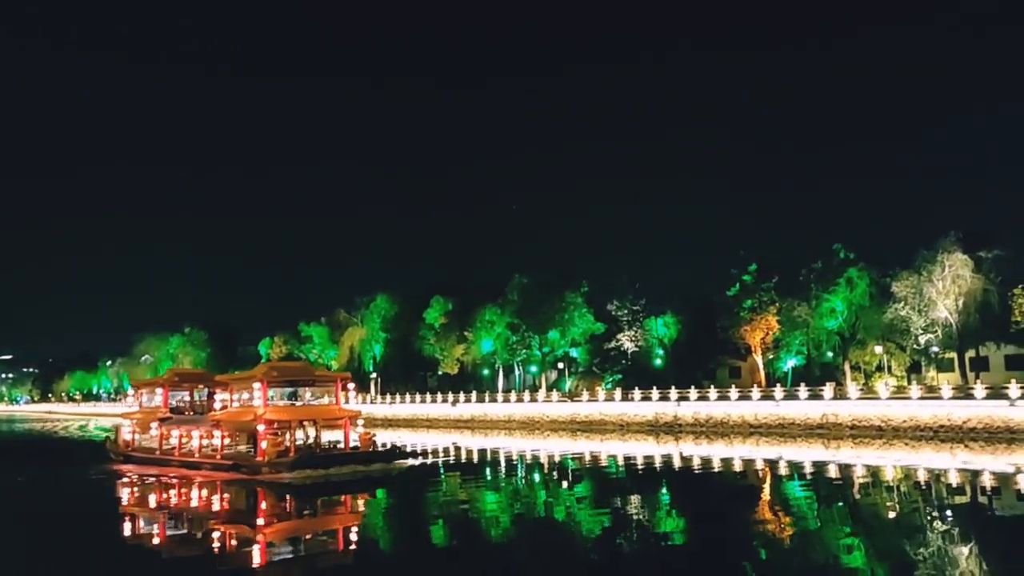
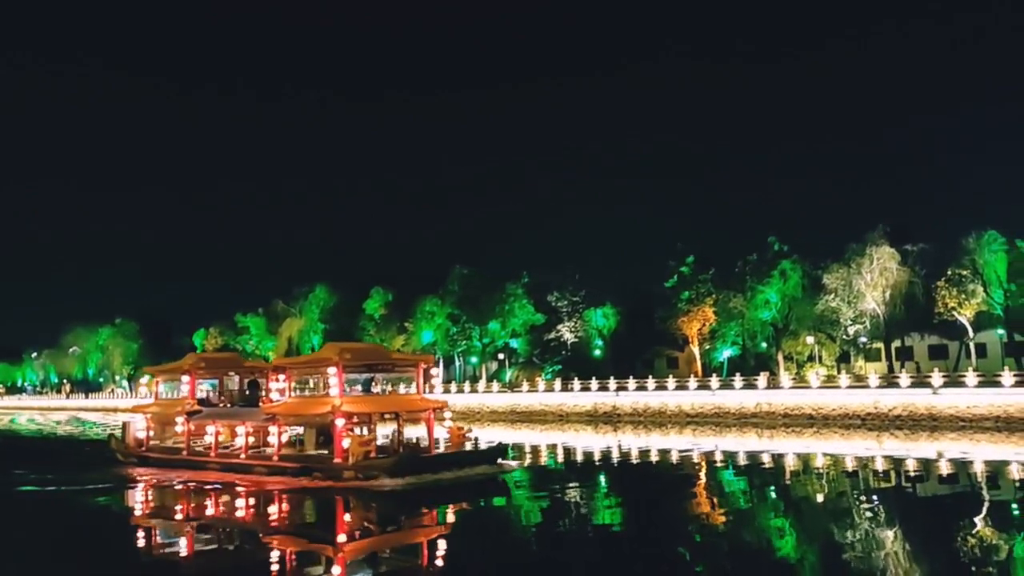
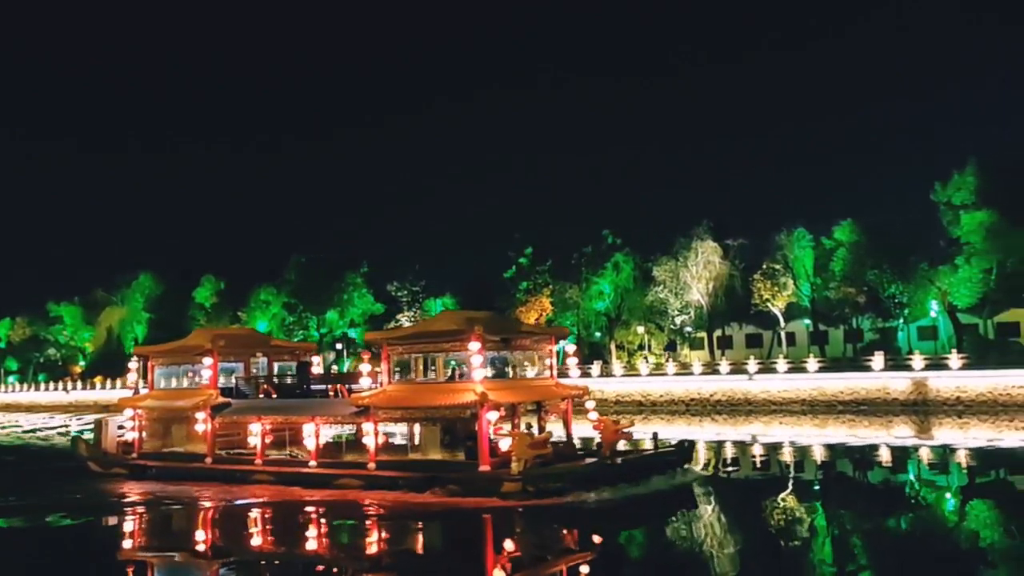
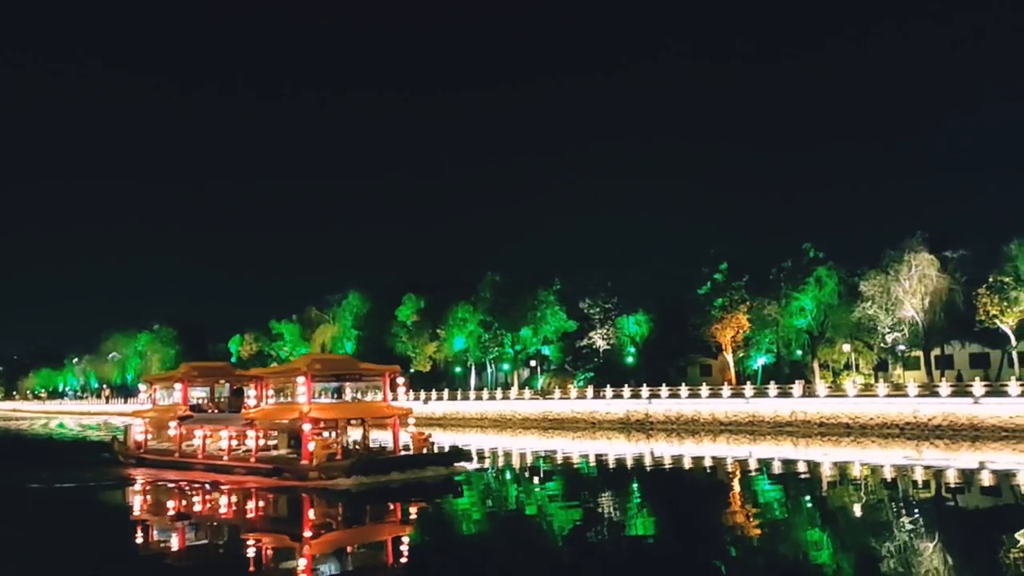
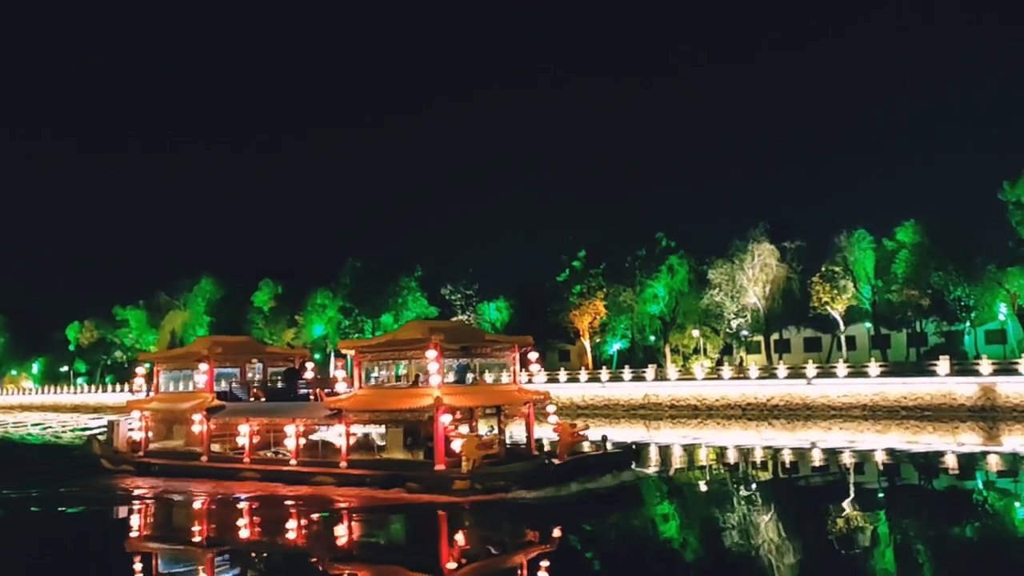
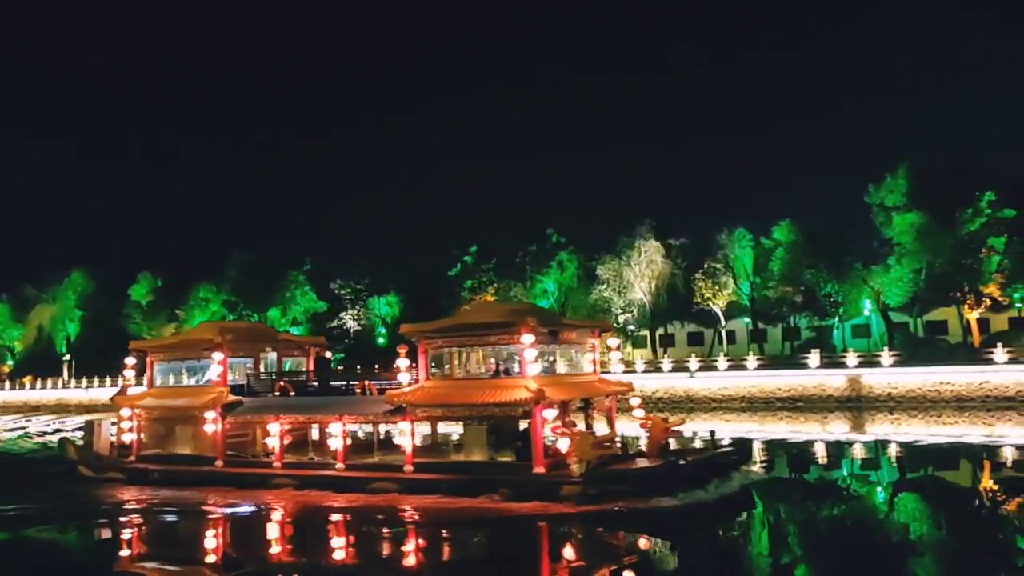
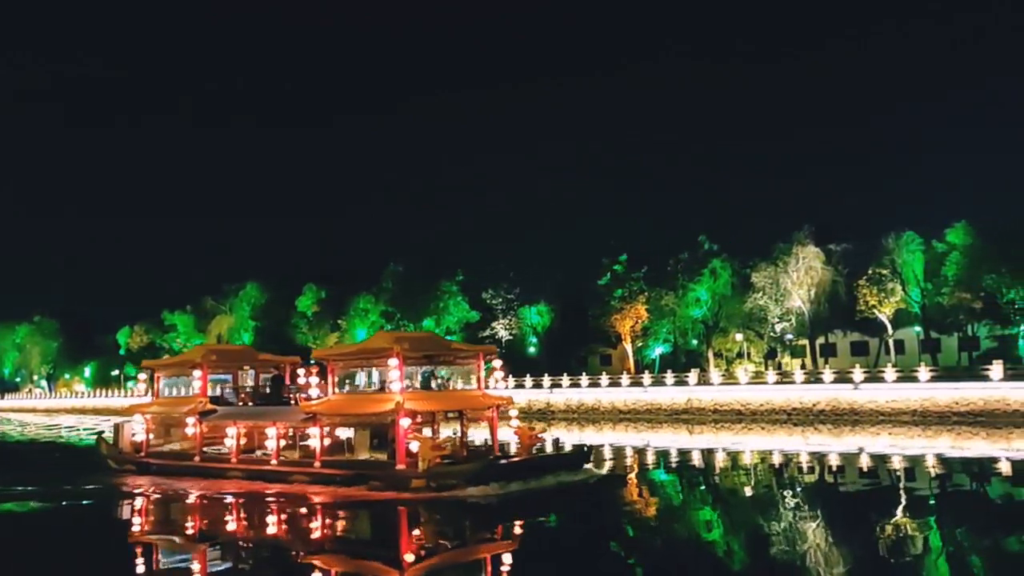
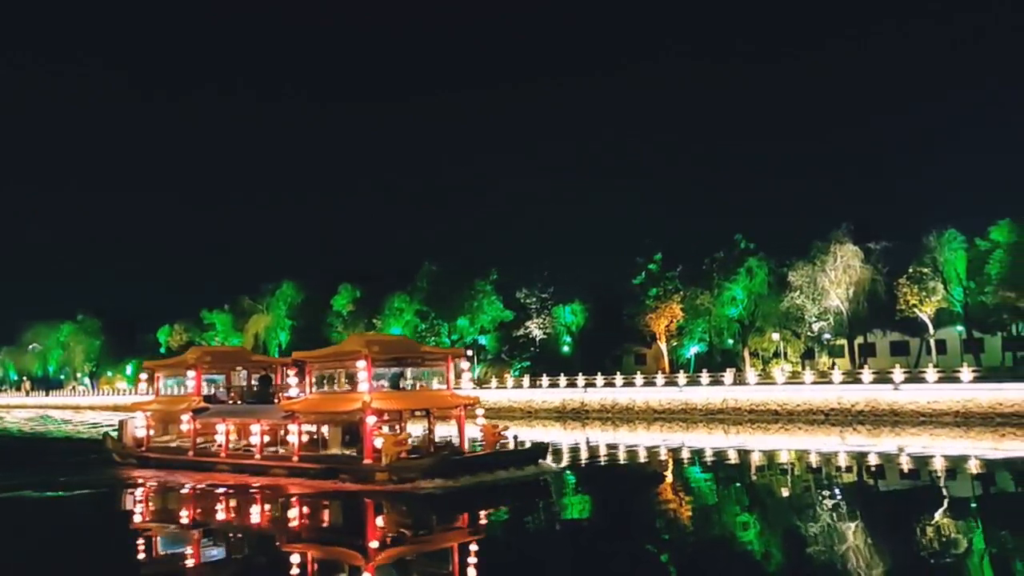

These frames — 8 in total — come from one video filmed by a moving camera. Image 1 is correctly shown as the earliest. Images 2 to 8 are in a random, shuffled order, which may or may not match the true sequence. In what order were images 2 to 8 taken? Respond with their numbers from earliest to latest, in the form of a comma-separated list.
4, 2, 8, 7, 5, 3, 6
